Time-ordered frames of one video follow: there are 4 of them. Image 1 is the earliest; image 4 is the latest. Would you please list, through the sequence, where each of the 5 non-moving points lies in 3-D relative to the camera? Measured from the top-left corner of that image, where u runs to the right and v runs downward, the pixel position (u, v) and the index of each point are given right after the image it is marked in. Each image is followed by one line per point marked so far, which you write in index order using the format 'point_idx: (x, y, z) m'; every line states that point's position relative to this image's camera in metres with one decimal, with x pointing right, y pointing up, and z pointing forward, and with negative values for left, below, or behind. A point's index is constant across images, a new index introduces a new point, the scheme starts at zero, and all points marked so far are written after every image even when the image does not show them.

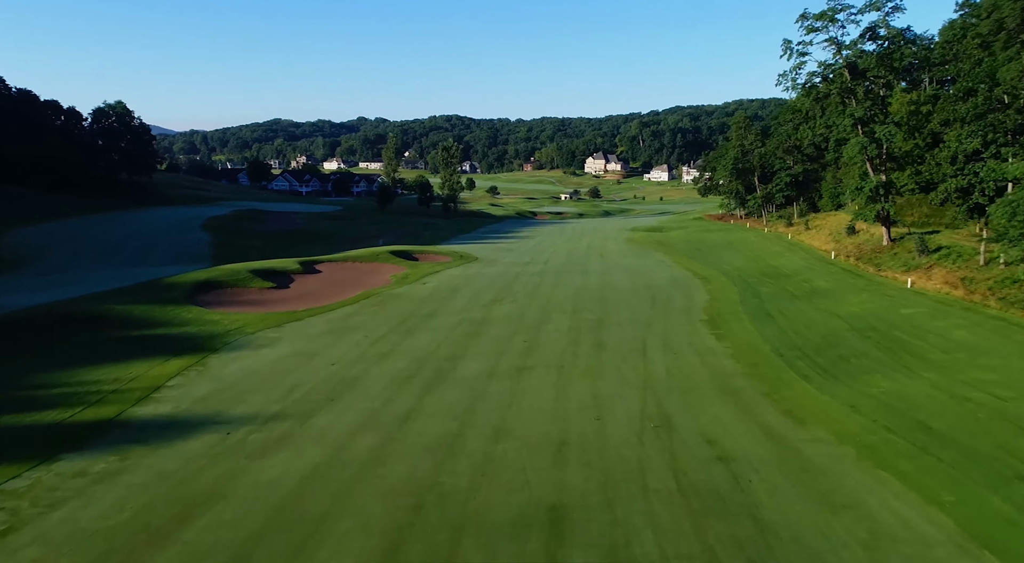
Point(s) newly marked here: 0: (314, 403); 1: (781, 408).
0: (-4.7, -2.9, +19.9) m
1: (+6.1, -2.9, +18.9) m
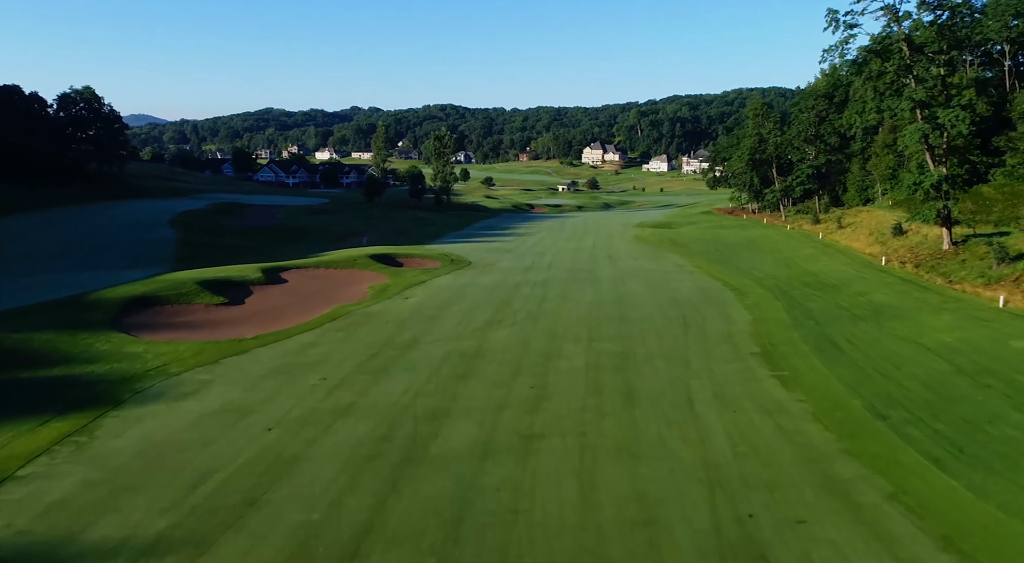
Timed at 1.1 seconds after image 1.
0: (-4.6, -3.7, +13.4) m
1: (+6.2, -3.7, +12.3) m
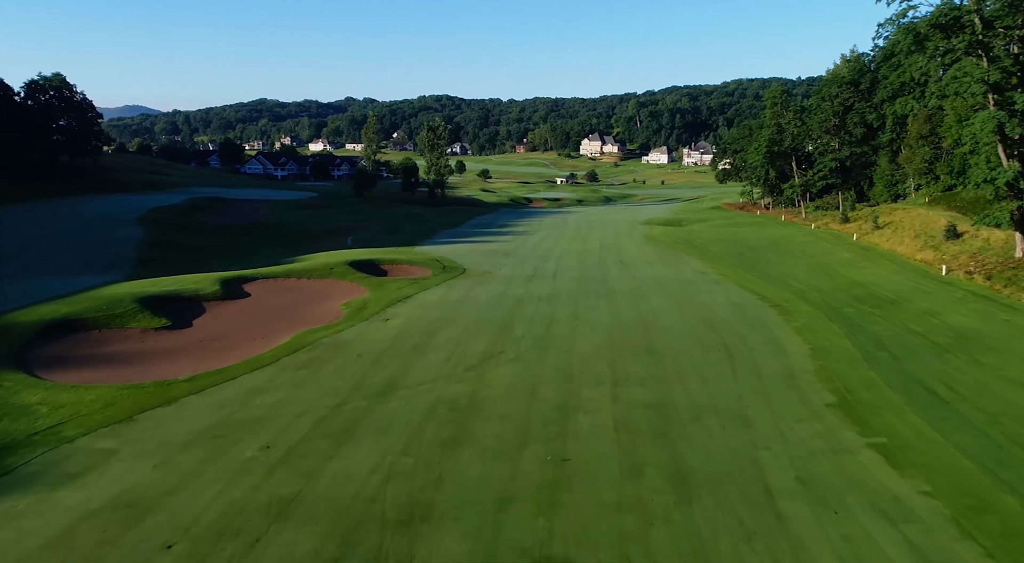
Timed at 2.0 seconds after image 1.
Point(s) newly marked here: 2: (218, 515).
0: (-4.5, -4.5, +7.7) m
1: (+6.3, -4.5, +6.8) m
2: (-4.8, -3.8, +13.6) m
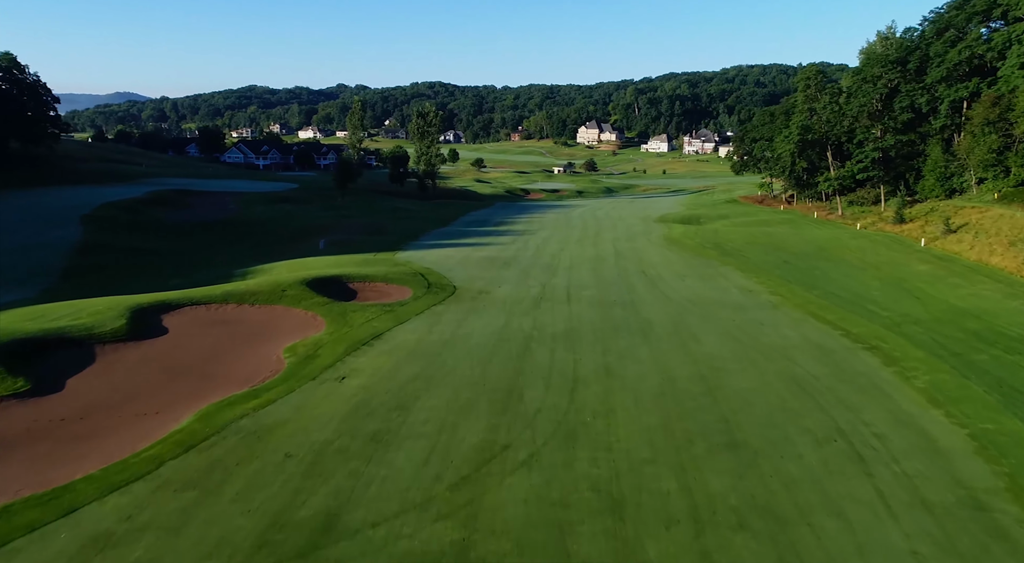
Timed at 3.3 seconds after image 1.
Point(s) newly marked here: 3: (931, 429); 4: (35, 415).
0: (-4.1, -5.8, -0.5) m
1: (+6.6, -5.8, -1.4) m
2: (-4.5, -5.0, +5.4) m
3: (+8.2, -3.0, +16.4) m
4: (-10.1, -2.8, +18.0) m
